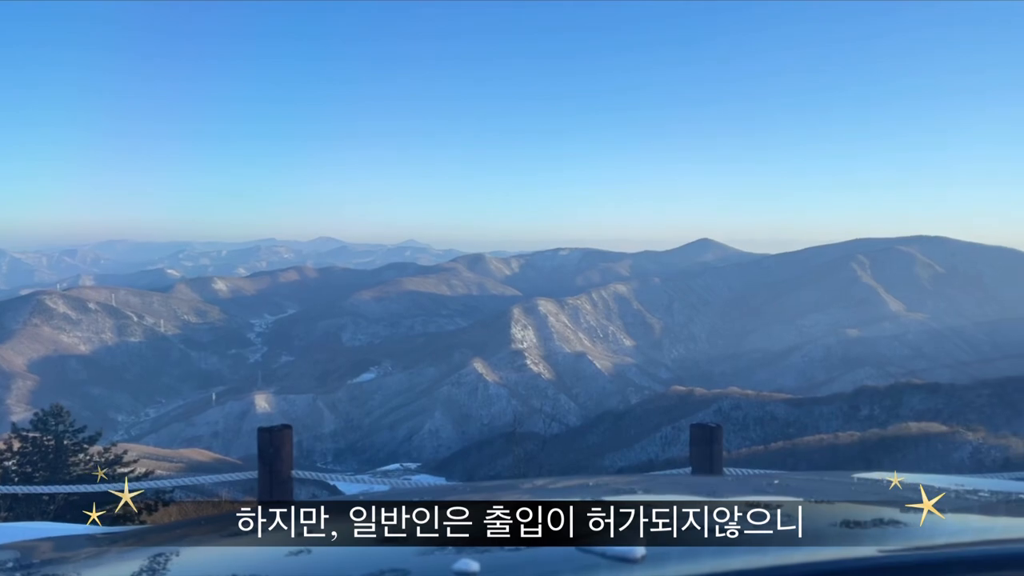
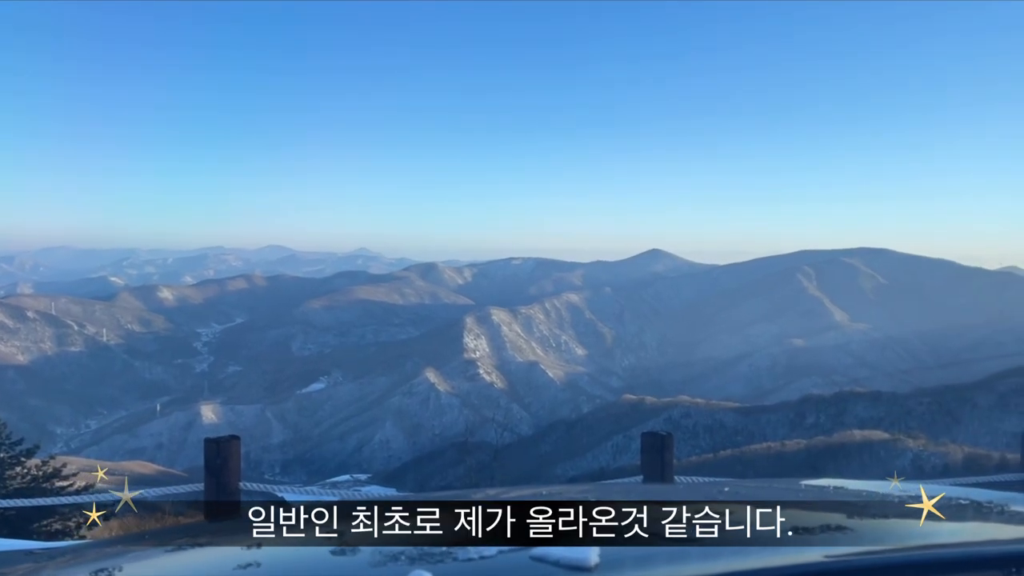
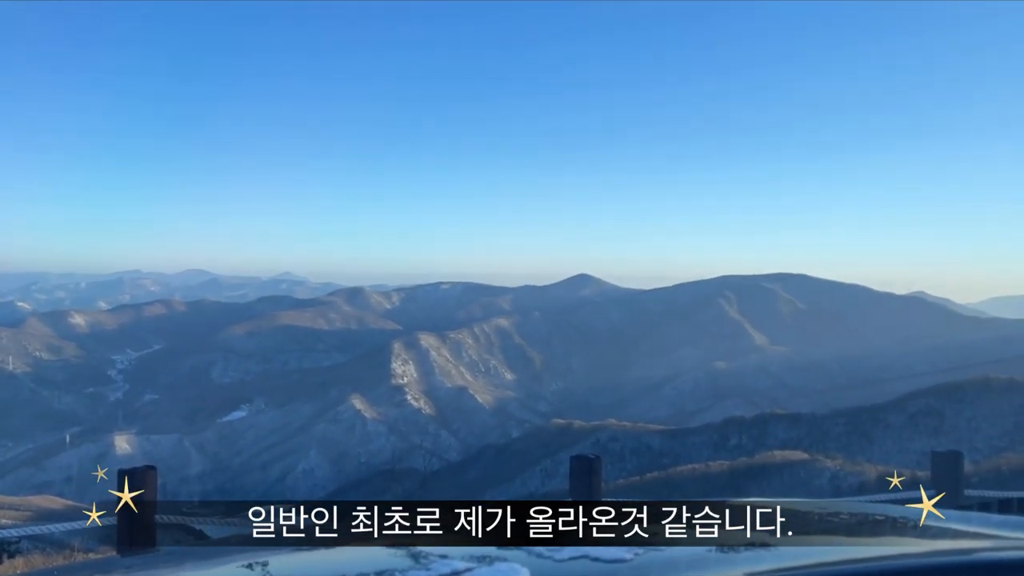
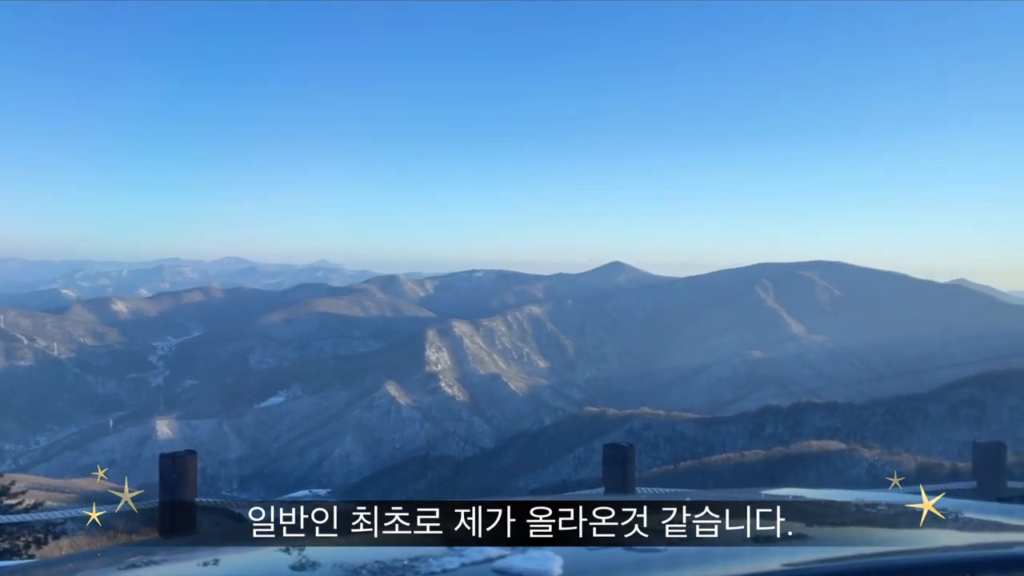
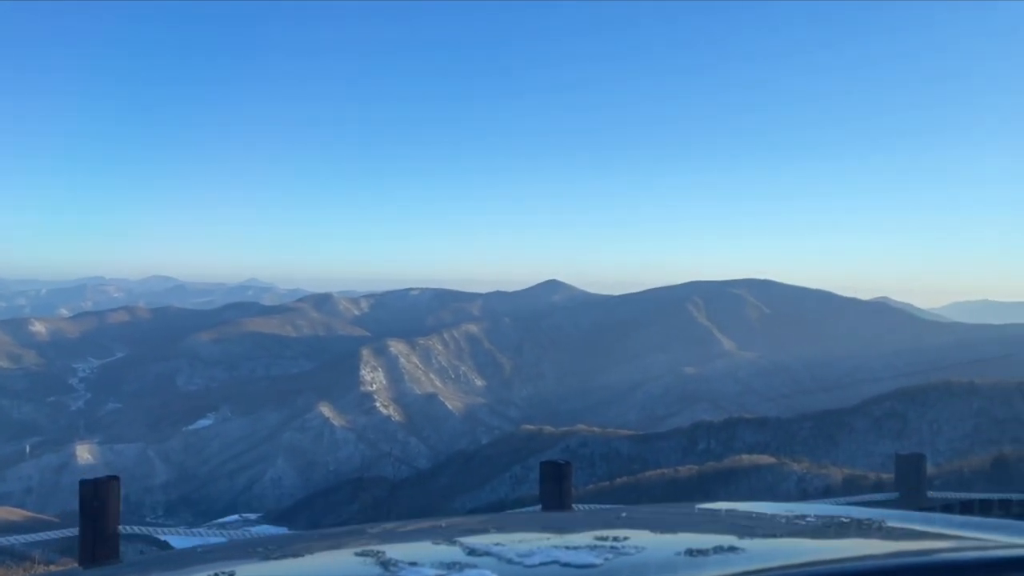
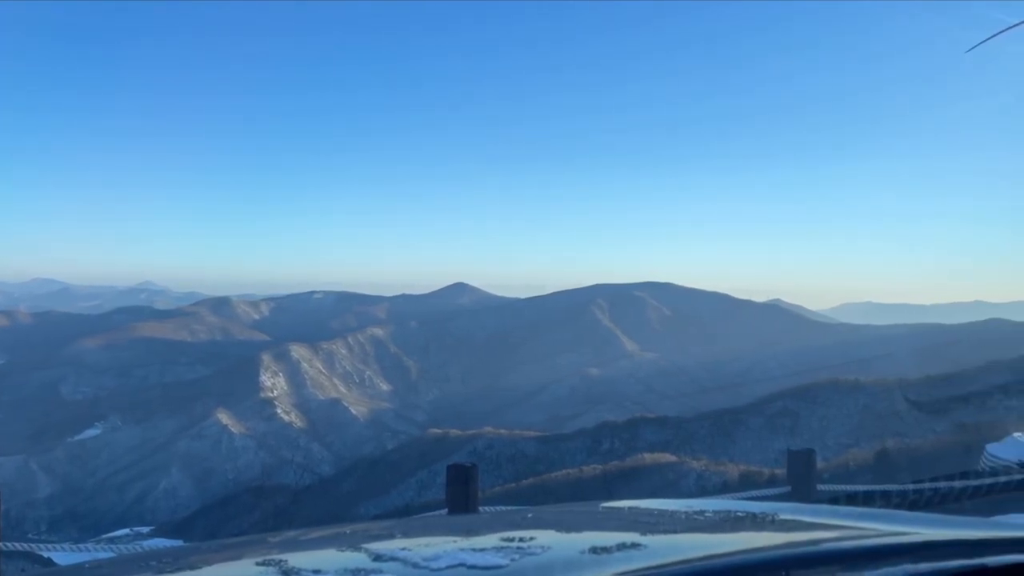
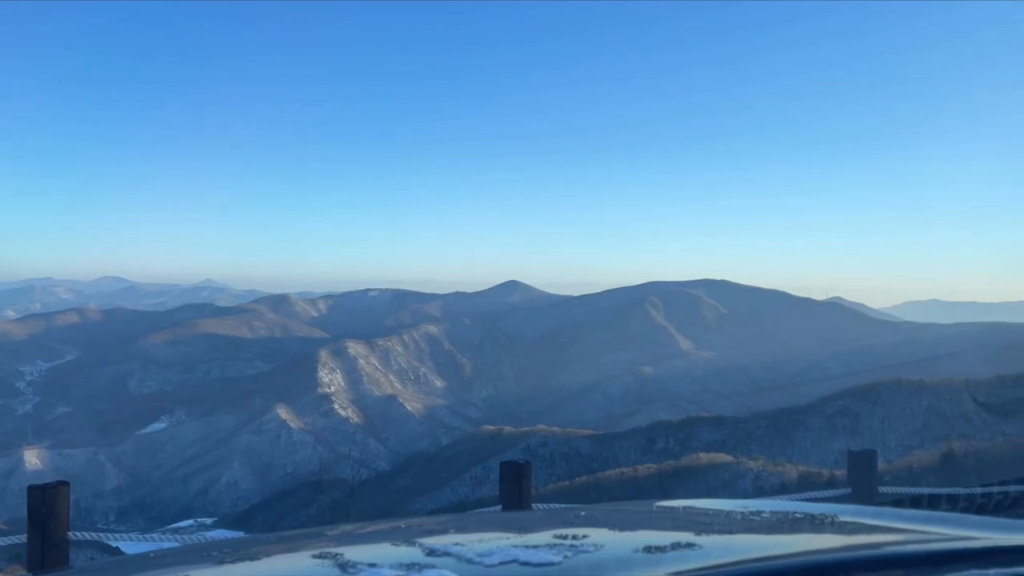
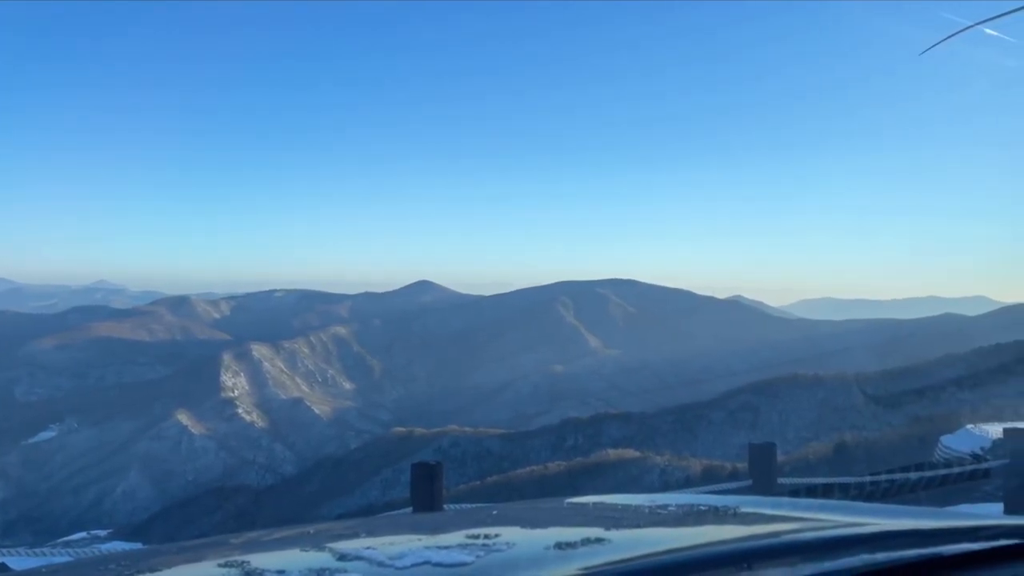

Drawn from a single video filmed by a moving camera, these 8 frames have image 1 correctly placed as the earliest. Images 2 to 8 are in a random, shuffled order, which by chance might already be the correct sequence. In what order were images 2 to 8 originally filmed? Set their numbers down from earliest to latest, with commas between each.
2, 4, 3, 5, 7, 6, 8
